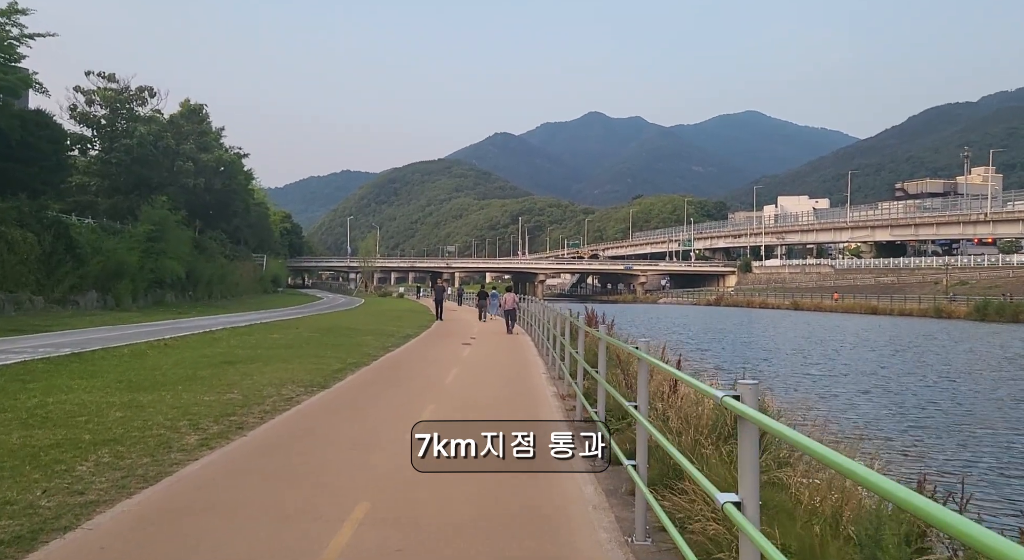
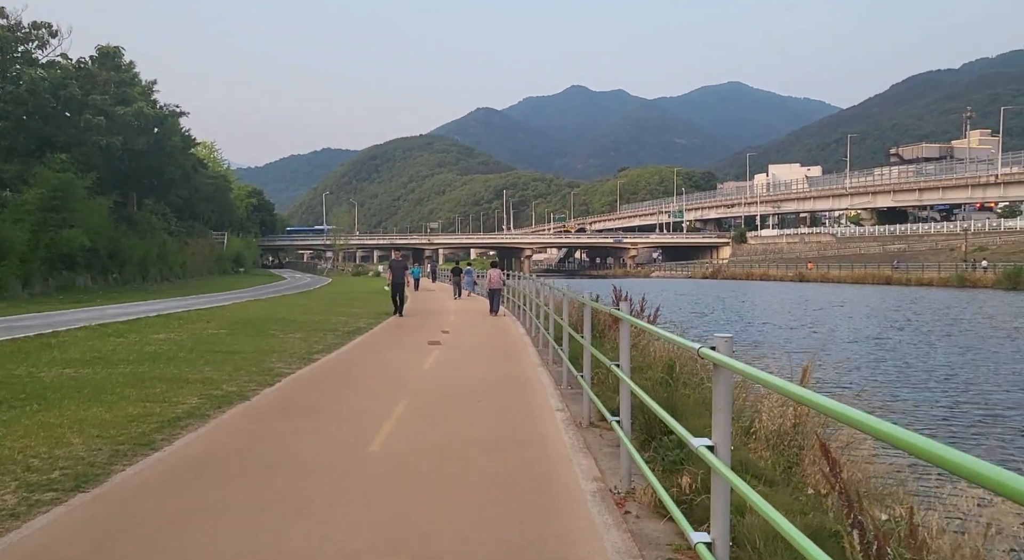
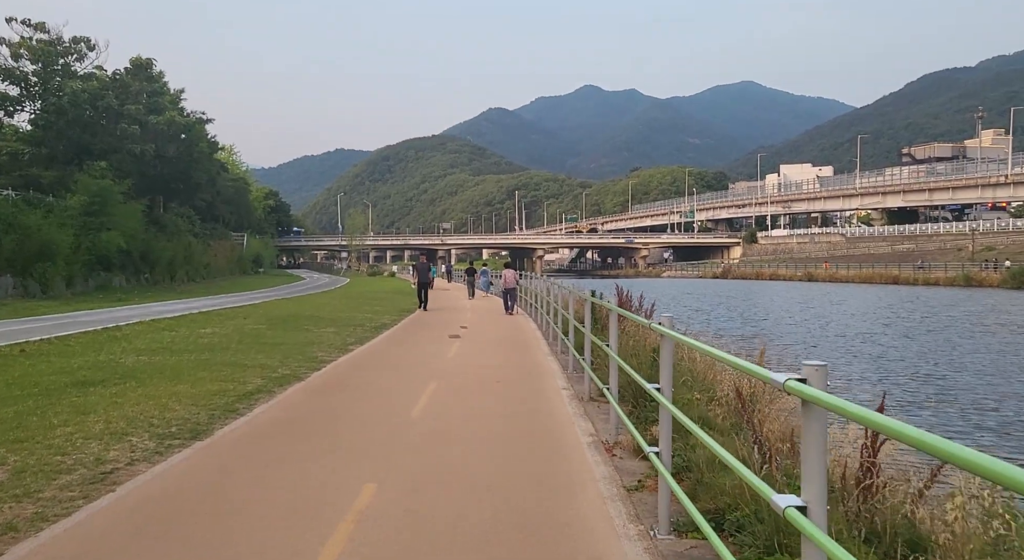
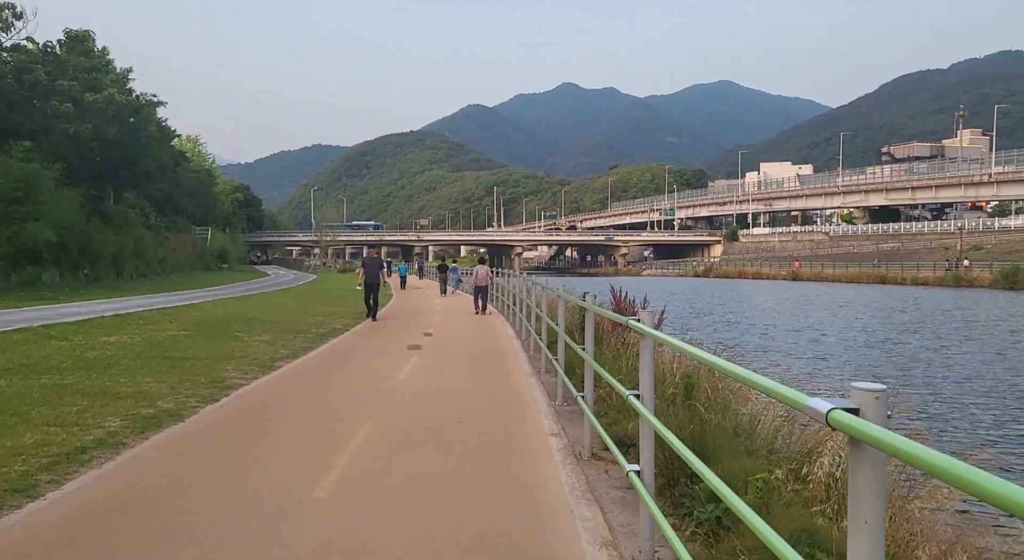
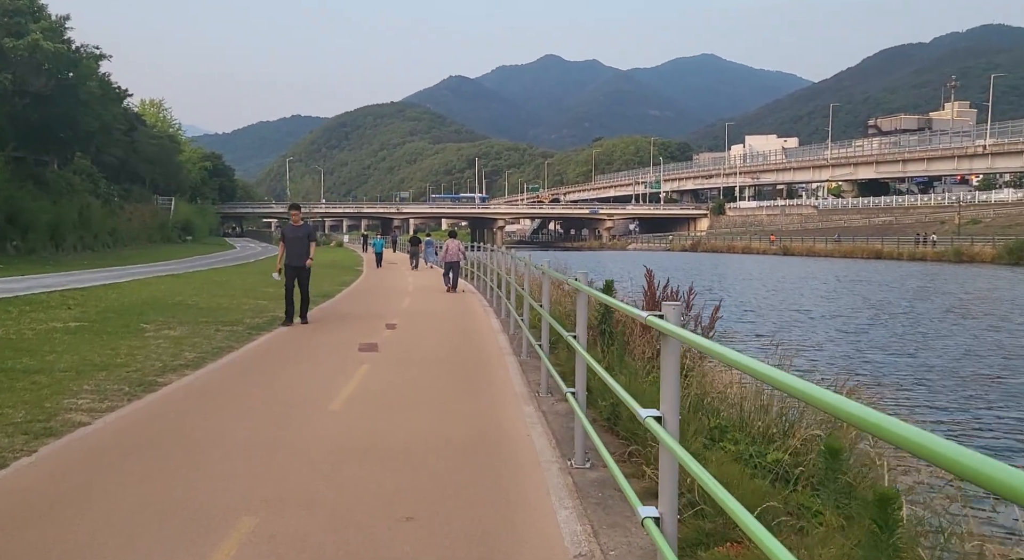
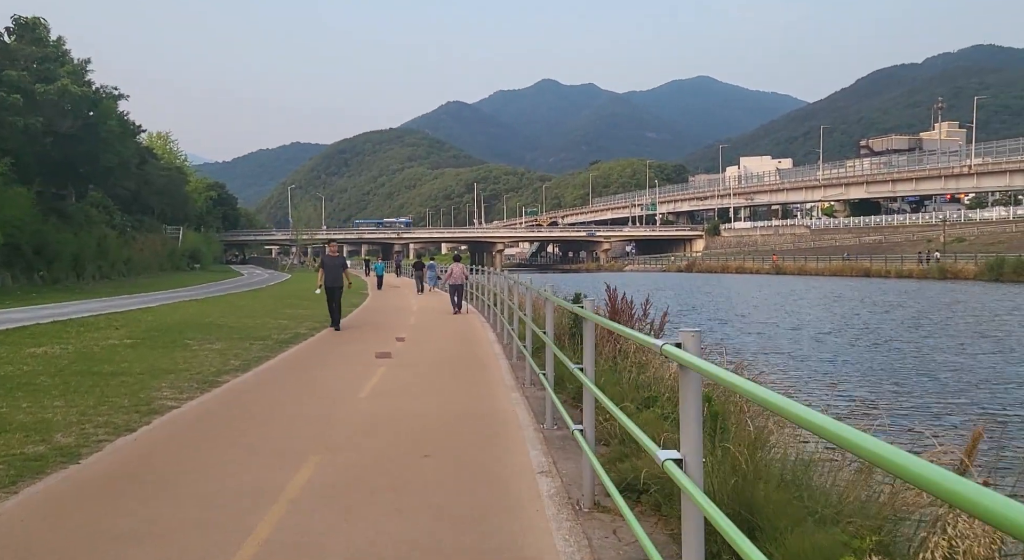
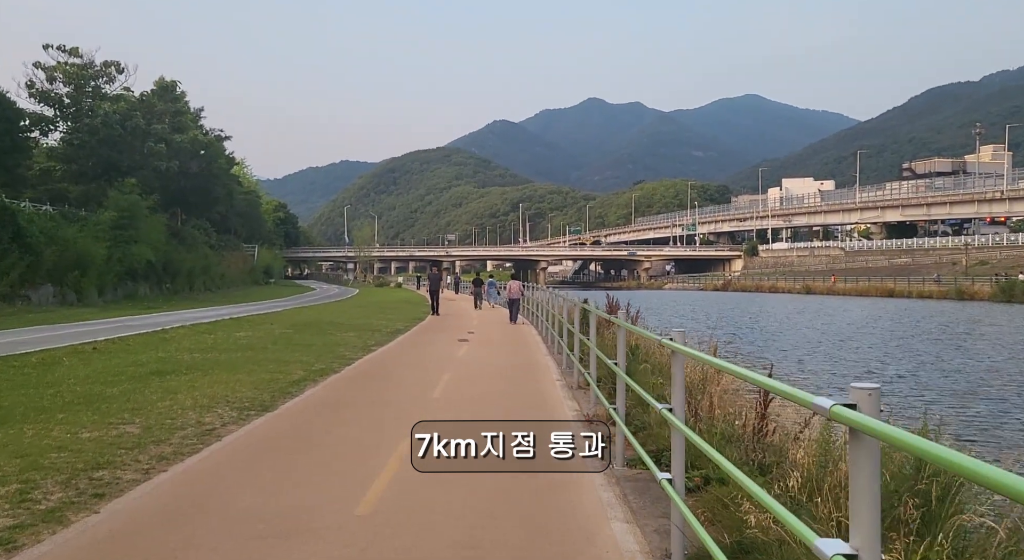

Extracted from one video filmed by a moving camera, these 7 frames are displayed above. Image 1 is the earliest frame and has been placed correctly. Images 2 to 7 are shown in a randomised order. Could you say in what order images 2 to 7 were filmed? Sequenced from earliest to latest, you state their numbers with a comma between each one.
7, 3, 2, 4, 6, 5
